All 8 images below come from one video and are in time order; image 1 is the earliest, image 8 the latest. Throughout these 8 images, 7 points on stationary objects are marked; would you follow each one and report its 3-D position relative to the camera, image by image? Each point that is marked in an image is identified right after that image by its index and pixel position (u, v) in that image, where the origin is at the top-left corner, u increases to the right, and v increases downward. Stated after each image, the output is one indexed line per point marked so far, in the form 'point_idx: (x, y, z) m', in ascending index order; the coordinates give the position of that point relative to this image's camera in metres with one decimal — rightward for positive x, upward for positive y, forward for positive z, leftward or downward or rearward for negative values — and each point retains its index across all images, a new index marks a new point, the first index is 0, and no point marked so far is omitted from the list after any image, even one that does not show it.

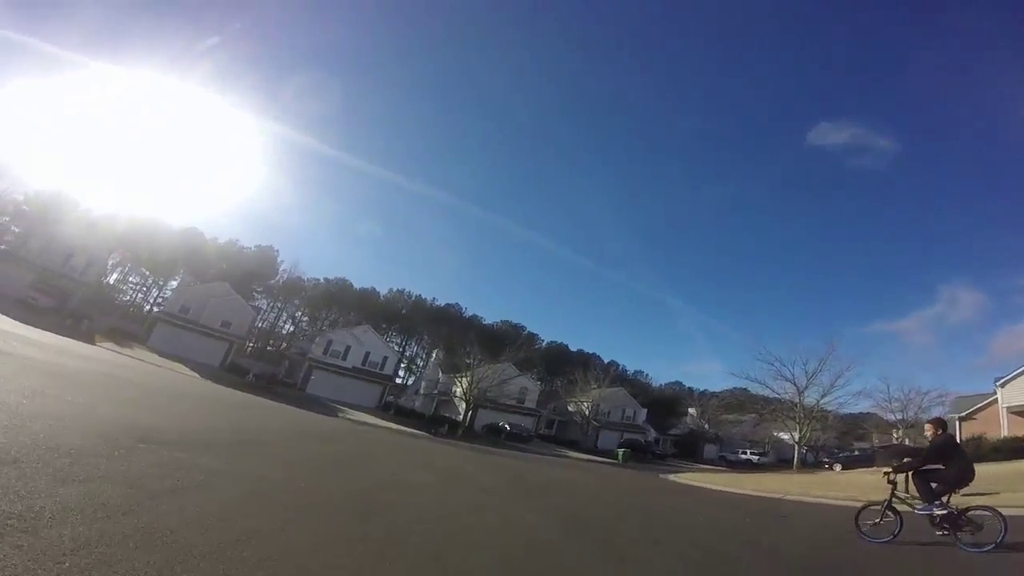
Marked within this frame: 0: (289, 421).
0: (-8.3, -4.6, +19.0) m
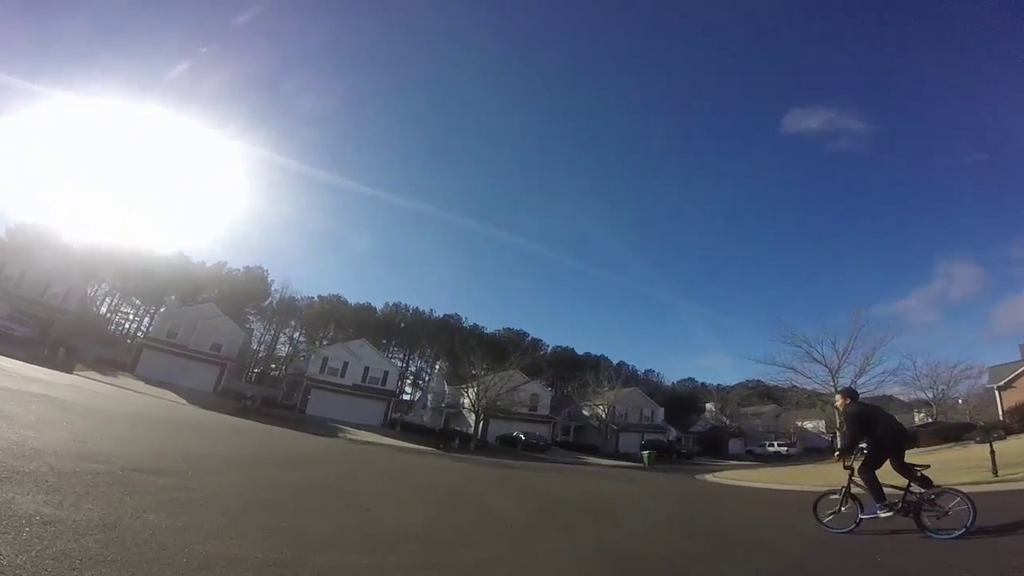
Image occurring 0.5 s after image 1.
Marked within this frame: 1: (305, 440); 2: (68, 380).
0: (-7.8, -4.9, +16.9) m
1: (-7.9, -5.6, +19.2) m
2: (-17.3, -3.4, +19.9) m
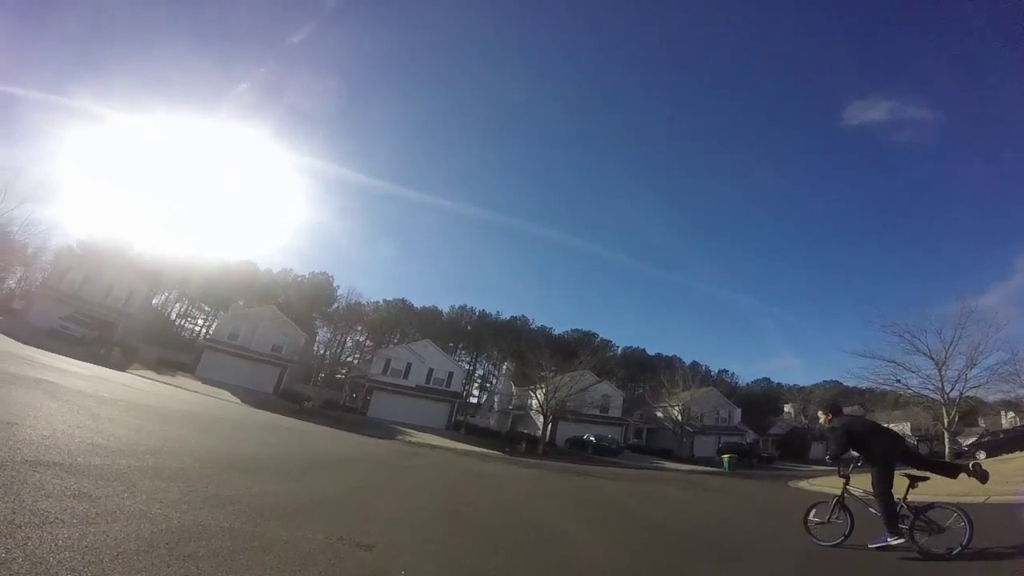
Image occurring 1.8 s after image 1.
0: (-5.6, -4.6, +15.6) m
1: (-5.5, -5.2, +17.9) m
2: (-14.8, -3.3, +19.6) m
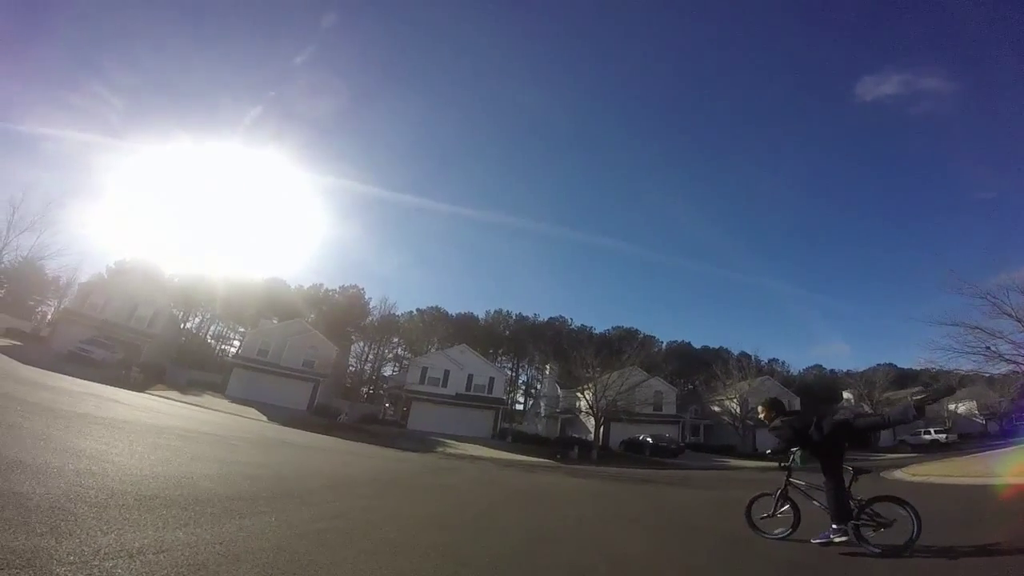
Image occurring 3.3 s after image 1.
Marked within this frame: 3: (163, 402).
0: (-4.1, -4.5, +13.8) m
1: (-3.8, -5.2, +16.1) m
2: (-13.1, -4.0, +18.4) m
3: (-13.5, -4.4, +19.8) m
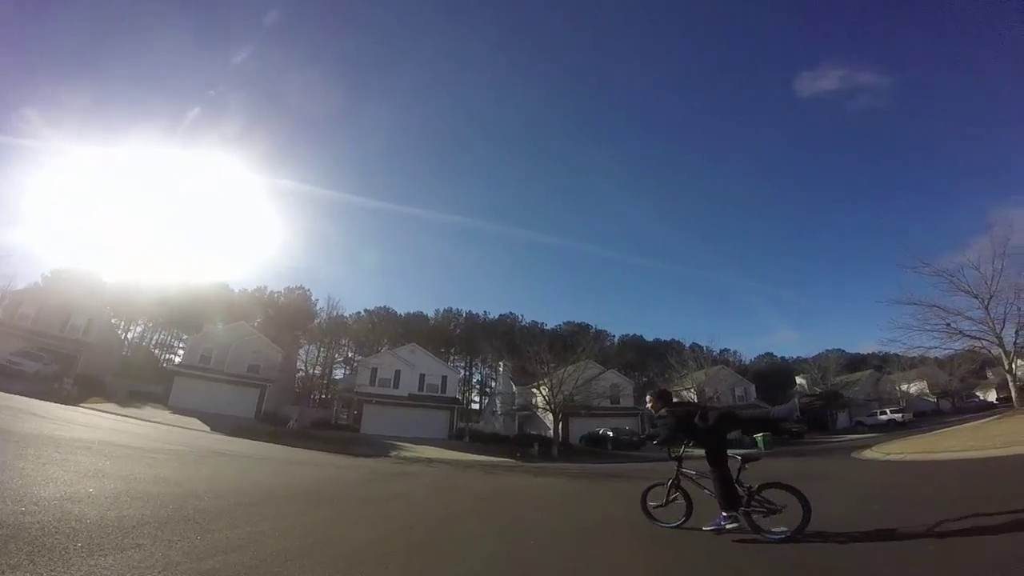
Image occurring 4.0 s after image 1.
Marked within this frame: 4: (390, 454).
0: (-5.3, -4.5, +12.9) m
1: (-5.2, -5.1, +15.2) m
2: (-14.6, -4.2, +16.9) m
3: (-15.0, -4.5, +18.2) m
4: (-4.6, -6.2, +19.4) m
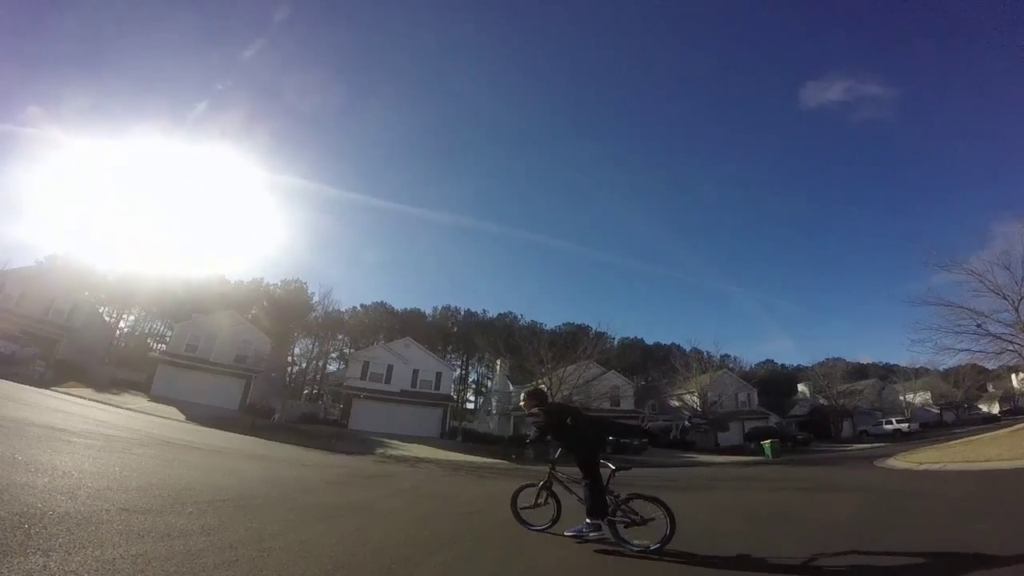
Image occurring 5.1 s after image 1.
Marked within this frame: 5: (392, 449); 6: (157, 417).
0: (-5.5, -4.0, +11.7) m
1: (-5.4, -4.7, +14.1) m
2: (-14.8, -3.4, +15.7) m
3: (-15.2, -3.8, +17.0) m
4: (-4.8, -5.8, +18.2) m
5: (-4.4, -6.0, +19.2) m
6: (-12.9, -4.8, +18.6) m
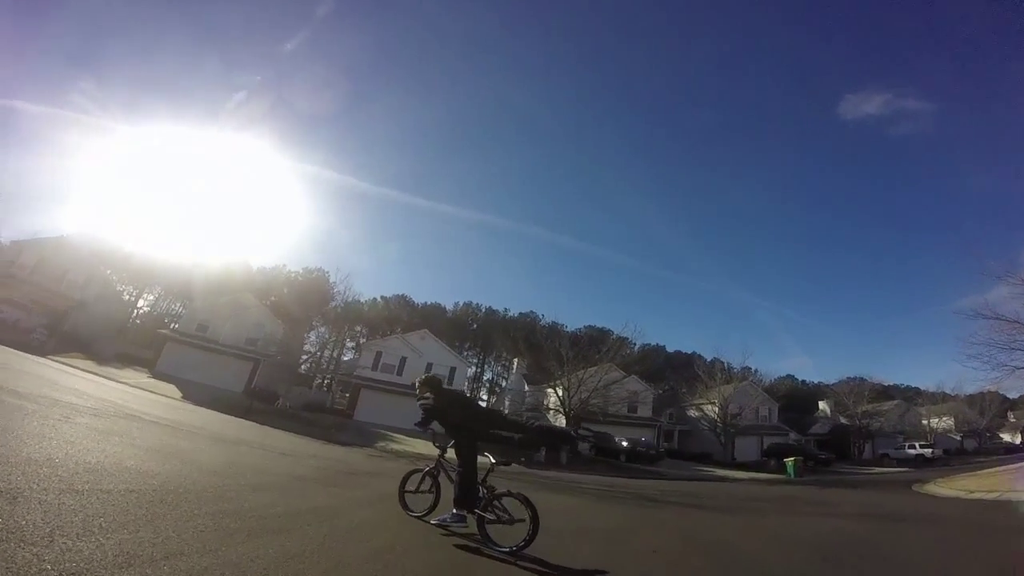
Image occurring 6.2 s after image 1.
0: (-5.3, -3.5, +10.9) m
1: (-5.2, -4.1, +13.2) m
2: (-14.4, -2.4, +15.2) m
3: (-14.8, -2.8, +16.5) m
4: (-4.5, -5.3, +17.3) m
5: (-4.0, -5.6, +18.3) m
6: (-12.5, -3.9, +18.0) m
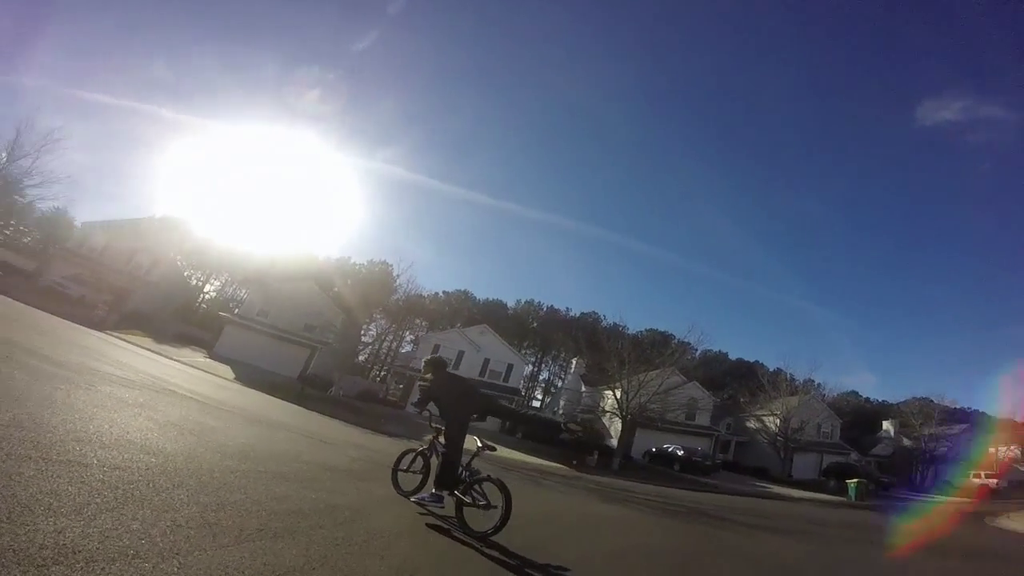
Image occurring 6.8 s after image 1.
0: (-4.0, -3.2, +10.7) m
1: (-3.7, -3.8, +13.0) m
2: (-12.7, -1.8, +15.8) m
3: (-12.9, -2.1, +17.2) m
4: (-2.7, -5.0, +17.0) m
5: (-2.1, -5.3, +18.0) m
6: (-10.5, -3.3, +18.5) m
